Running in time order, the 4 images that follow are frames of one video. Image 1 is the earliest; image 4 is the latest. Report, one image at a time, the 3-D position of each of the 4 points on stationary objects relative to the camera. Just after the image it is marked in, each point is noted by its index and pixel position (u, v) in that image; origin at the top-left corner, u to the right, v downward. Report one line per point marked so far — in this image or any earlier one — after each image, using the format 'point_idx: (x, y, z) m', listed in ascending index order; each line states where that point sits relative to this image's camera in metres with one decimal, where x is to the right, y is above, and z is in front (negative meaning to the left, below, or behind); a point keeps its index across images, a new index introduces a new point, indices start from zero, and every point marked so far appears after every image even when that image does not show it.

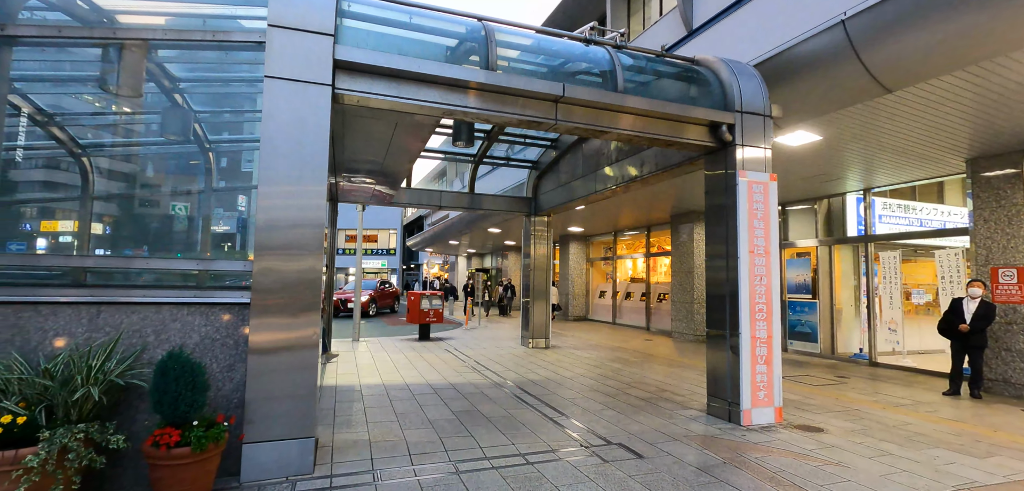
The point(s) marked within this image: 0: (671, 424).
0: (+2.0, -2.3, +6.0) m
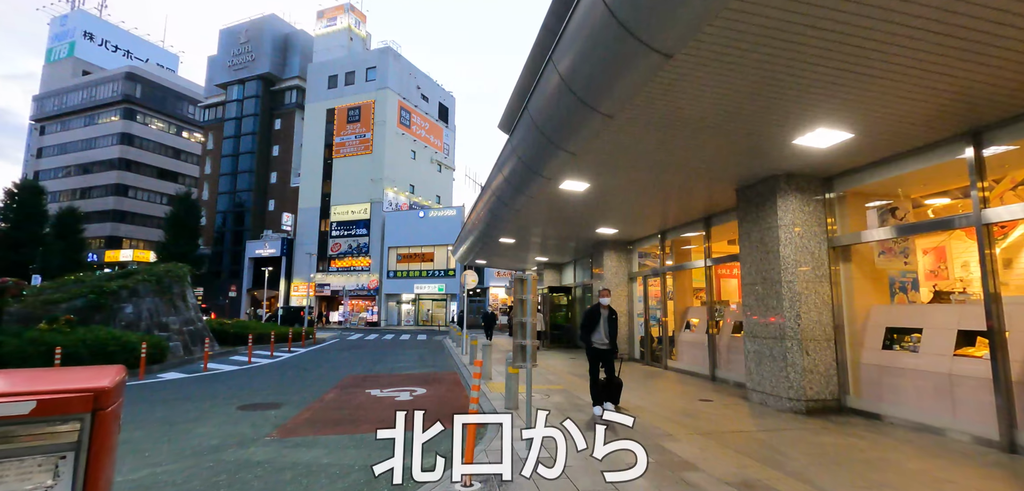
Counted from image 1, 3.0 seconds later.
0: (+2.2, -1.9, +4.0) m
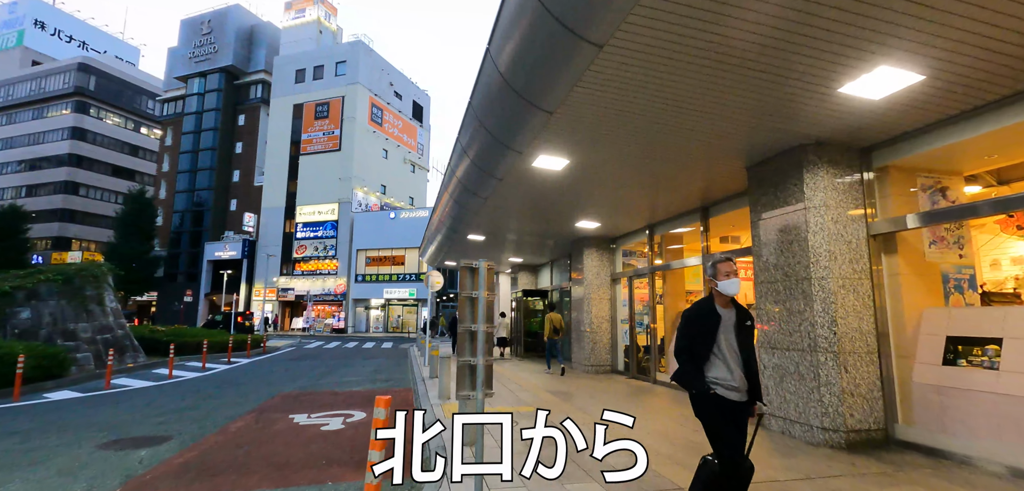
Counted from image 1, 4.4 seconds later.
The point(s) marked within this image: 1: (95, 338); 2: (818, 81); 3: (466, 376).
0: (+1.8, -1.7, +2.6) m
1: (-10.3, -2.3, +11.8) m
2: (+2.6, +1.4, +4.1) m
3: (-0.3, -0.9, +3.3) m
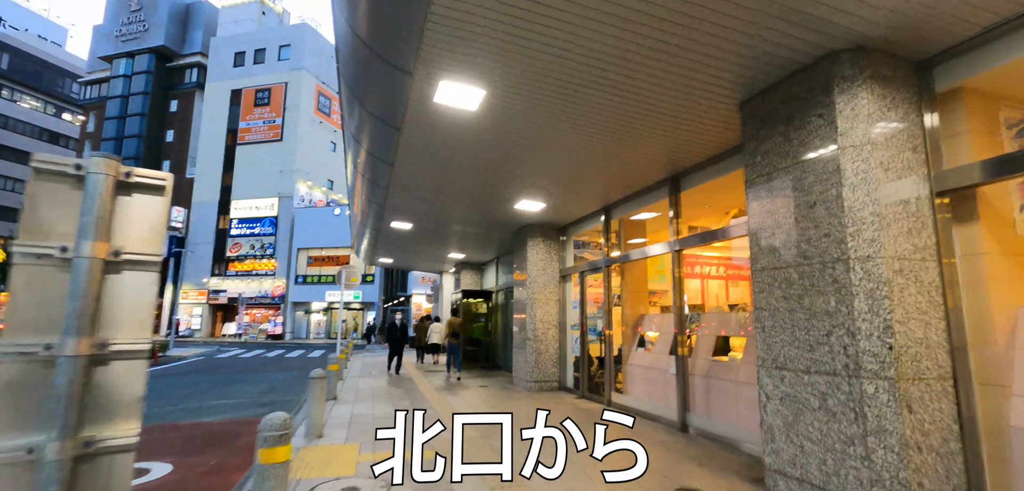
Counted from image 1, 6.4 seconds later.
0: (+1.1, -1.4, +0.6) m
1: (-11.7, -1.9, +8.9) m
2: (+1.8, +1.7, +2.2) m
3: (-1.1, -0.6, +1.2) m
